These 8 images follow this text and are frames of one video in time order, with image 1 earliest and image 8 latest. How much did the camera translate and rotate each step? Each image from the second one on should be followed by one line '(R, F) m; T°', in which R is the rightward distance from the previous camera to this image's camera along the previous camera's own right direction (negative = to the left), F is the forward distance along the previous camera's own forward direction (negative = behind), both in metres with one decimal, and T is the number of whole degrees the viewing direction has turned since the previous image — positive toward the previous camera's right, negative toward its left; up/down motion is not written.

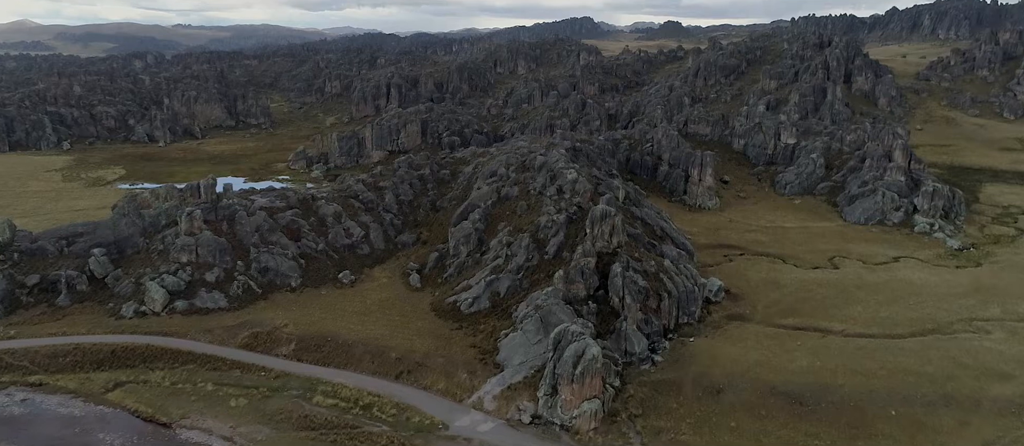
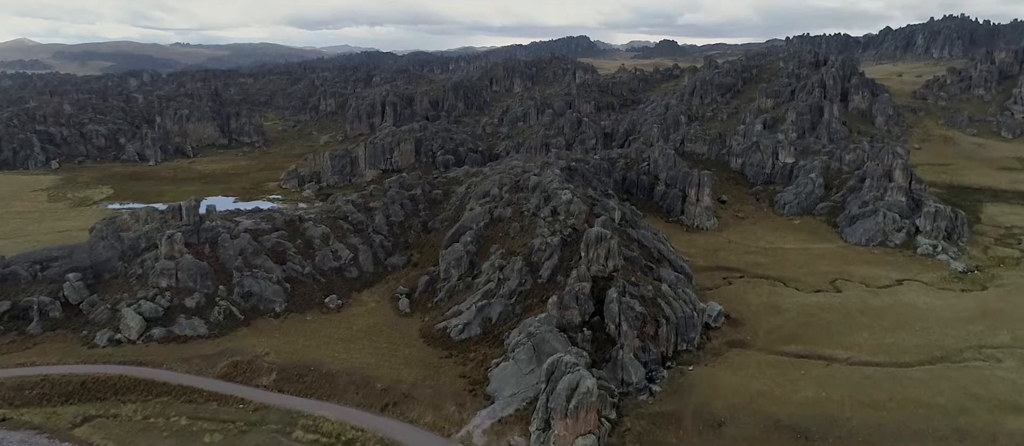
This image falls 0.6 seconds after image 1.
(+0.4, +1.9) m; 0°
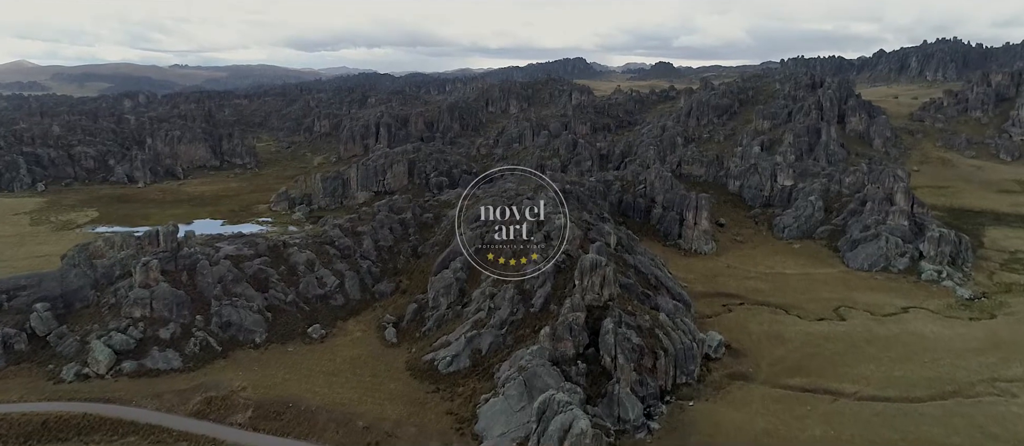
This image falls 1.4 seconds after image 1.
(+0.5, +2.2) m; 0°
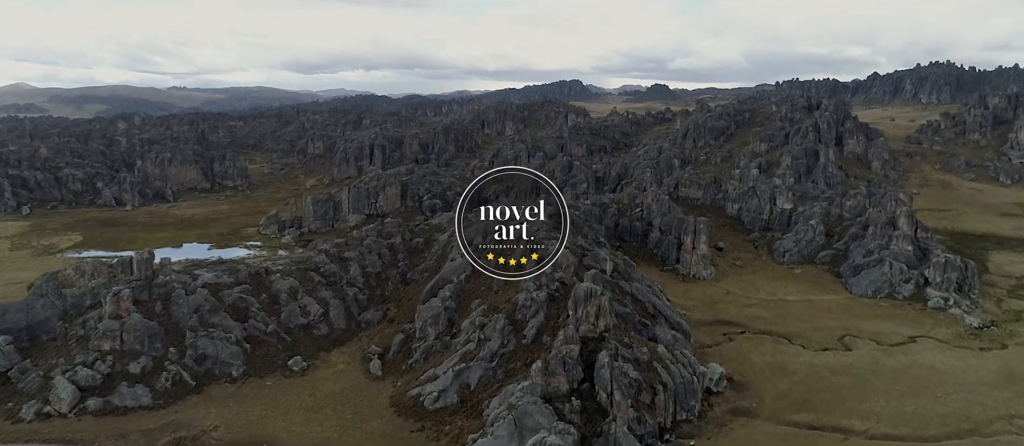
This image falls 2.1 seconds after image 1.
(+0.5, +2.4) m; 0°
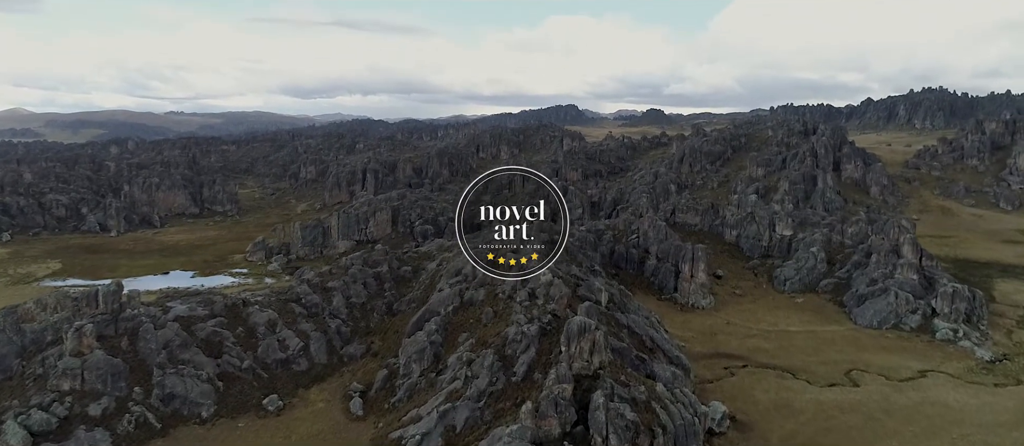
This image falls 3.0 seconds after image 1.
(+0.5, +2.8) m; 0°
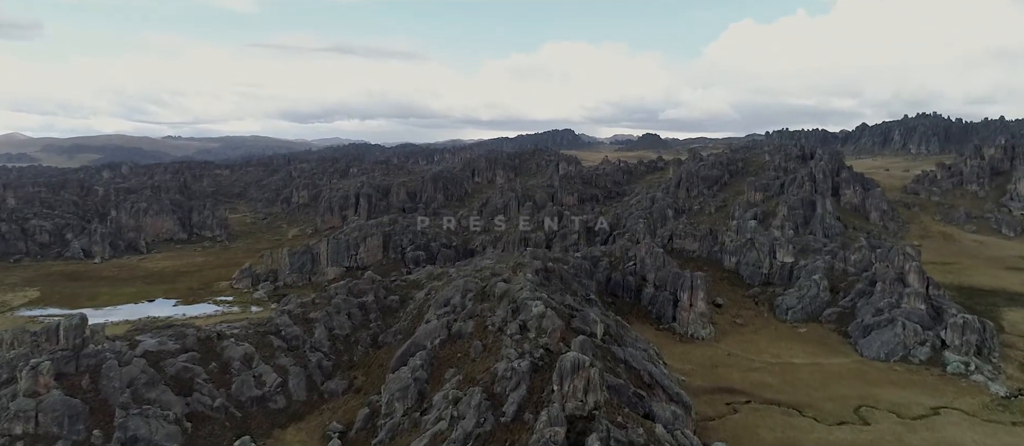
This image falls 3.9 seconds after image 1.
(+0.5, +2.8) m; 0°
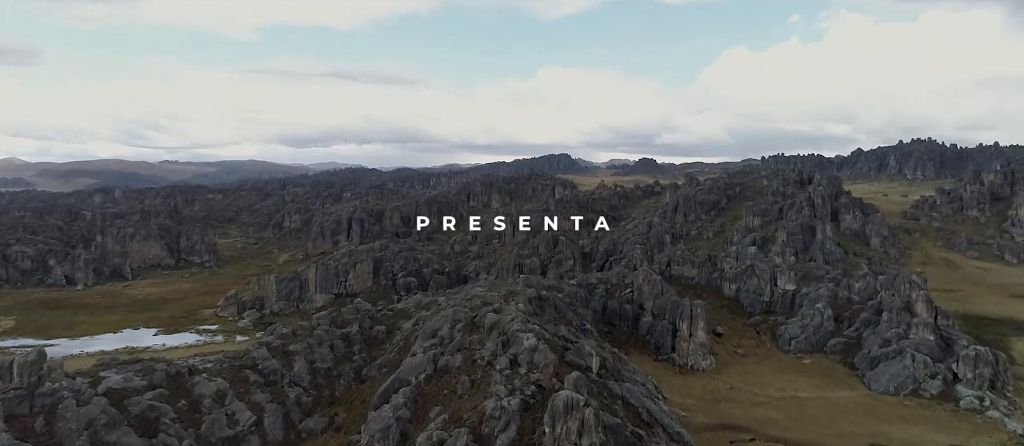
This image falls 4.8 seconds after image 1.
(+0.5, +2.9) m; 0°
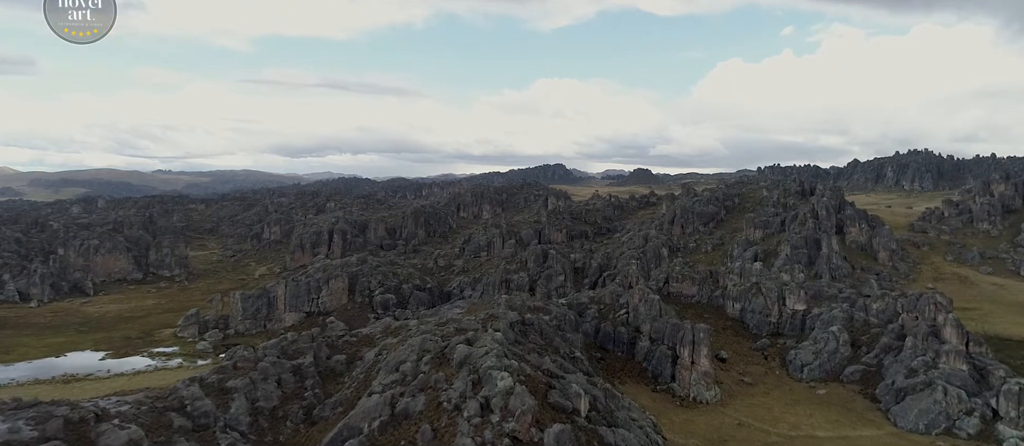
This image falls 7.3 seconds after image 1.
(+1.5, +8.3) m; 0°
